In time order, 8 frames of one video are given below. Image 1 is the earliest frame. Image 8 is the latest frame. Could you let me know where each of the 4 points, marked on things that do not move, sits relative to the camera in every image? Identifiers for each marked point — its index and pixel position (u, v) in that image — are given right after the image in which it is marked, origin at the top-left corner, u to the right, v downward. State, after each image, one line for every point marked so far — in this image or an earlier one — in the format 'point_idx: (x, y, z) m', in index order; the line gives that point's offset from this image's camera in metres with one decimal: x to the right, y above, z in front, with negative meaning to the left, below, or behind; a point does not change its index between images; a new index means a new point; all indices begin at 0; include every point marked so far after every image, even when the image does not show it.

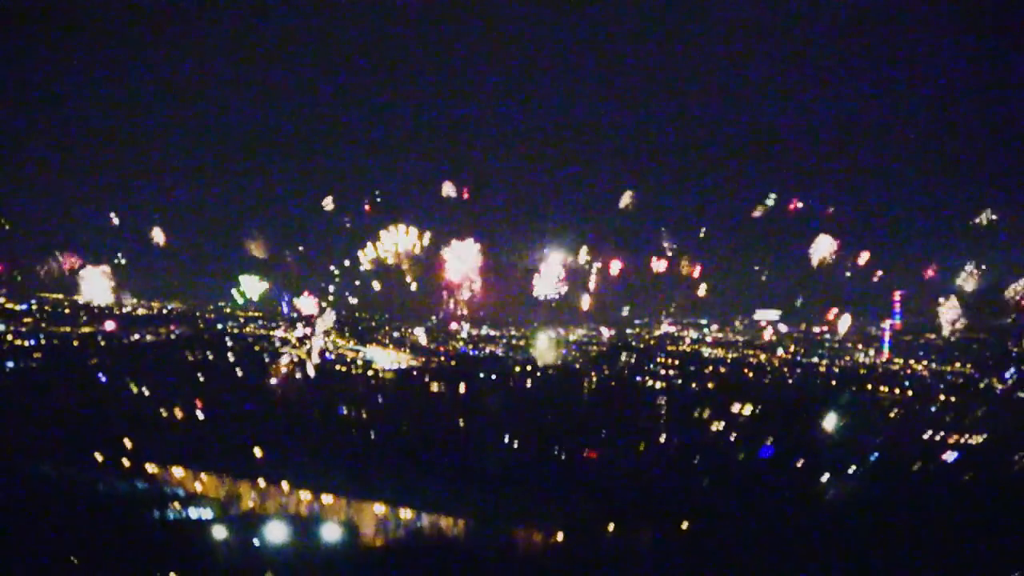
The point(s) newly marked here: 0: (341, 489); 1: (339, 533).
0: (-1.1, -1.3, +9.1) m
1: (-1.0, -1.5, +8.4) m
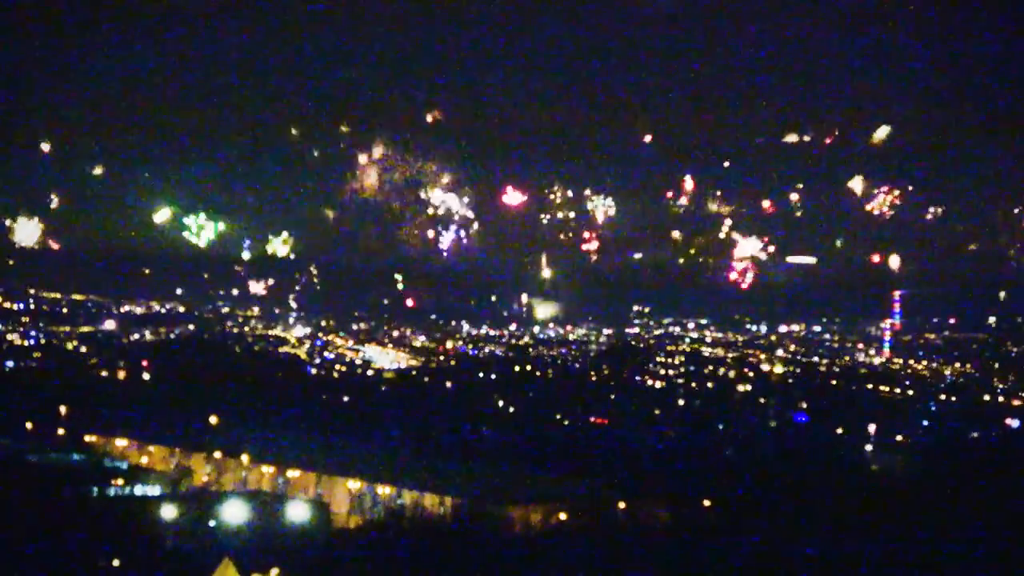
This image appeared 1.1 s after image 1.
0: (-1.2, -0.9, +7.9) m
1: (-1.0, -1.2, +7.2) m
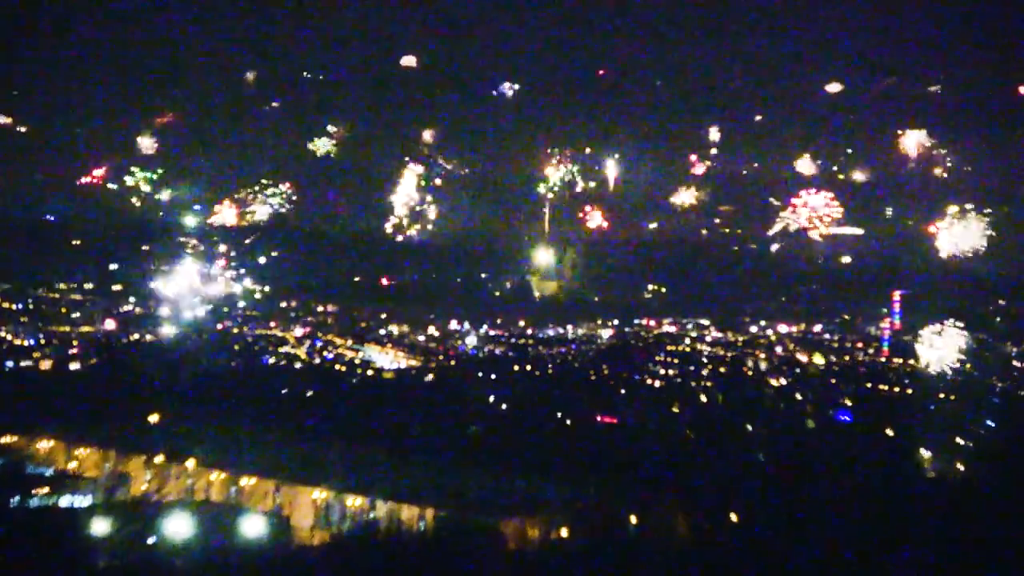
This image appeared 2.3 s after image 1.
0: (-1.2, -0.8, +6.8) m
1: (-1.1, -1.0, +6.1) m
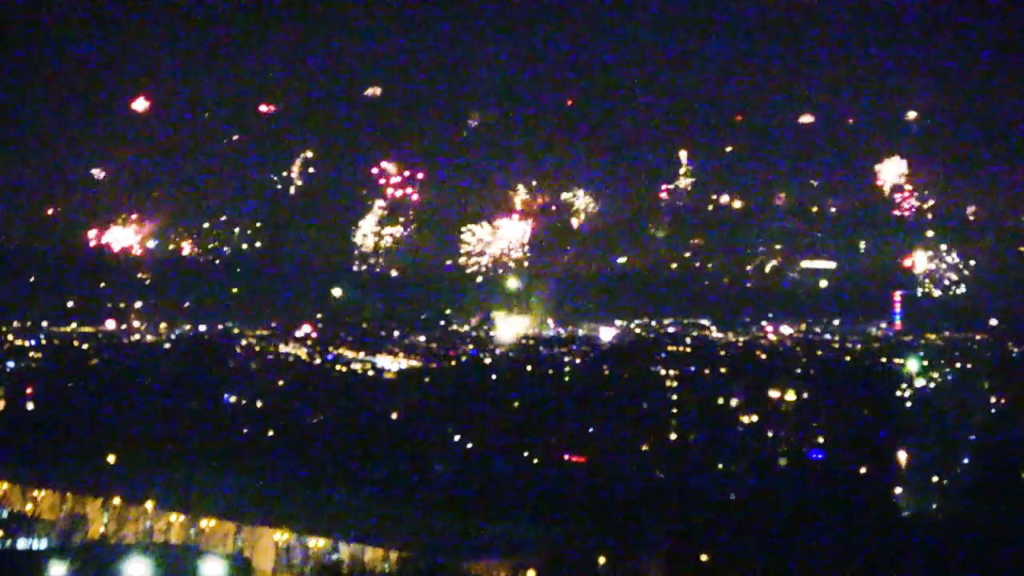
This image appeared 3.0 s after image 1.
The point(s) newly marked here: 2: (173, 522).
0: (-1.4, -1.0, +6.7) m
1: (-1.2, -1.2, +6.0) m
2: (-1.5, -1.1, +6.4) m
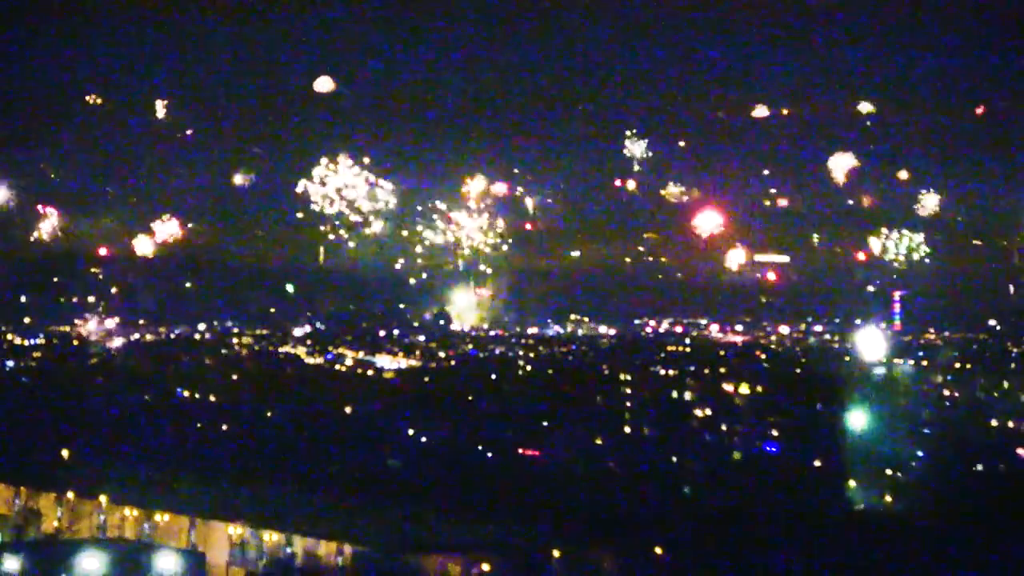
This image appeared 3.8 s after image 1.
0: (-1.6, -1.0, +6.7) m
1: (-1.4, -1.2, +6.0) m
2: (-1.7, -1.0, +6.4) m
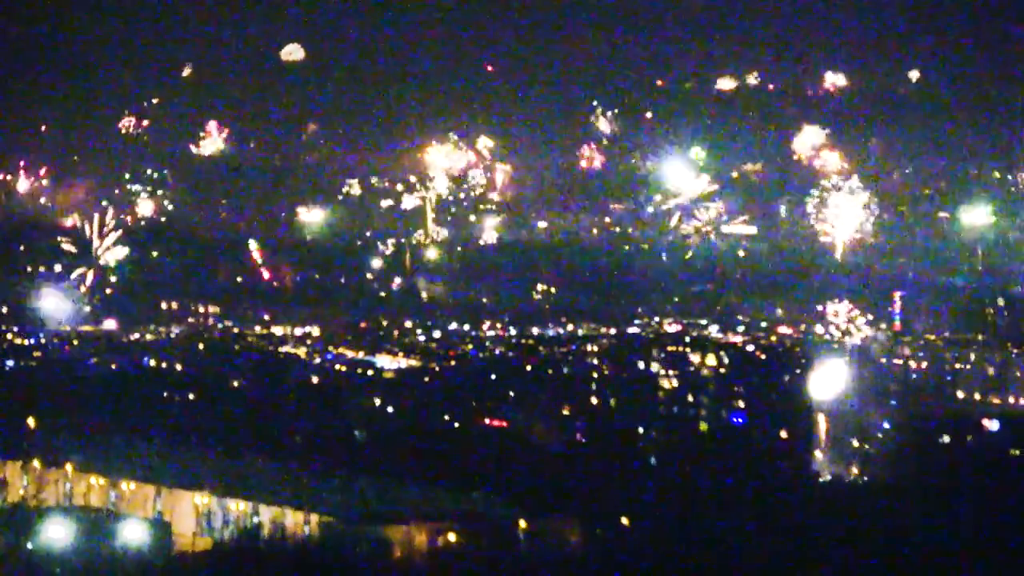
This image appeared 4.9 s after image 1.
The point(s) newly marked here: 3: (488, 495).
0: (-1.7, -0.8, +6.7) m
1: (-1.6, -1.0, +6.0) m
2: (-1.9, -0.9, +6.4) m
3: (-0.1, -0.9, +6.3) m
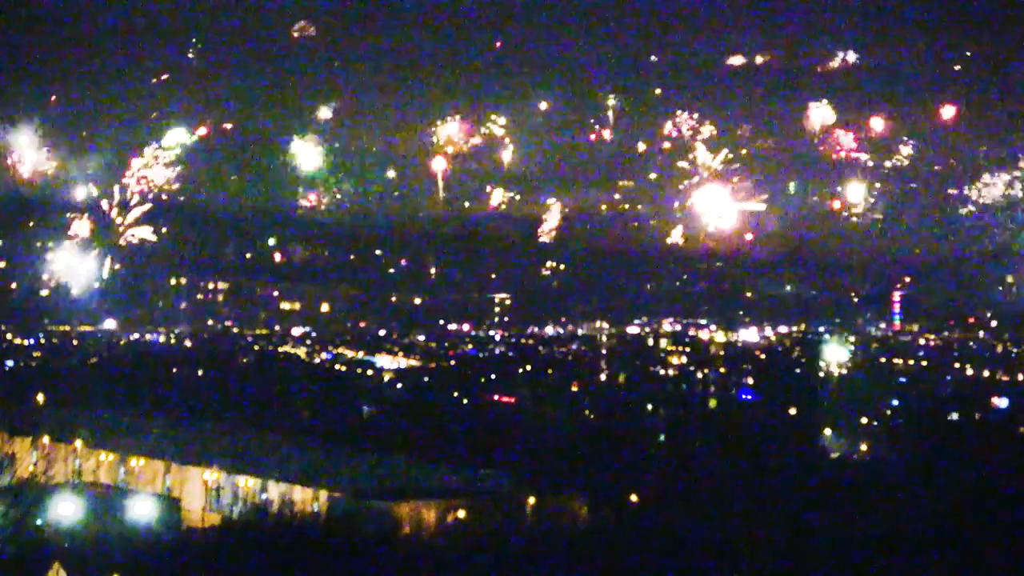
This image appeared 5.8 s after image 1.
0: (-1.7, -0.7, +6.7) m
1: (-1.5, -0.9, +6.0) m
2: (-1.9, -0.8, +6.4) m
3: (-0.1, -0.8, +6.3) m
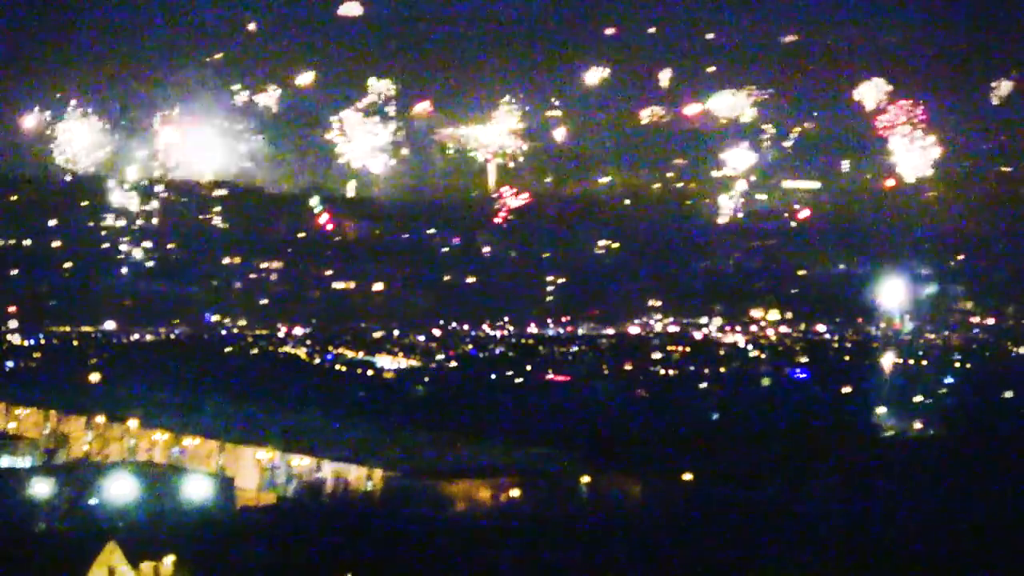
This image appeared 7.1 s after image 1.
0: (-1.4, -0.6, +6.7) m
1: (-1.3, -0.8, +6.0) m
2: (-1.6, -0.7, +6.4) m
3: (+0.2, -0.7, +6.3) m
